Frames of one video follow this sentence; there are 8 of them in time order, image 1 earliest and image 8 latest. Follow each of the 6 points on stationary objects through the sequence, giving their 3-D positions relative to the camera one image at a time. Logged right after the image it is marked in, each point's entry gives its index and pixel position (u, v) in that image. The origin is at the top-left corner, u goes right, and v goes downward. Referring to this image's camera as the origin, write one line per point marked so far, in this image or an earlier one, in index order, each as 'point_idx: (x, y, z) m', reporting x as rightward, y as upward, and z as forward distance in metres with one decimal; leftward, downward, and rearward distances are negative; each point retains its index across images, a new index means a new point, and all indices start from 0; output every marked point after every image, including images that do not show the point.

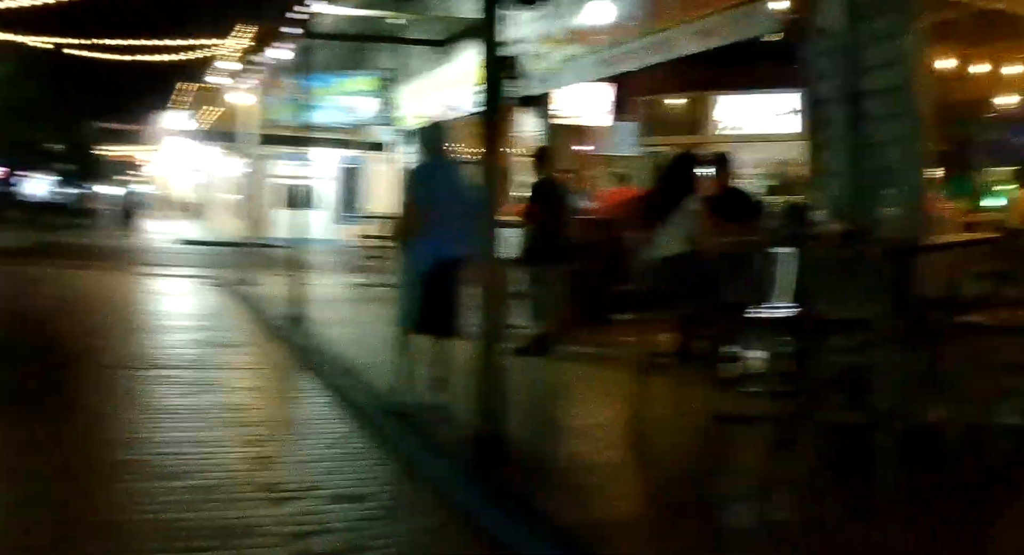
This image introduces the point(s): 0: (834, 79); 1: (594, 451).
0: (+1.7, +1.1, +5.2) m
1: (+0.4, -0.9, +5.1) m
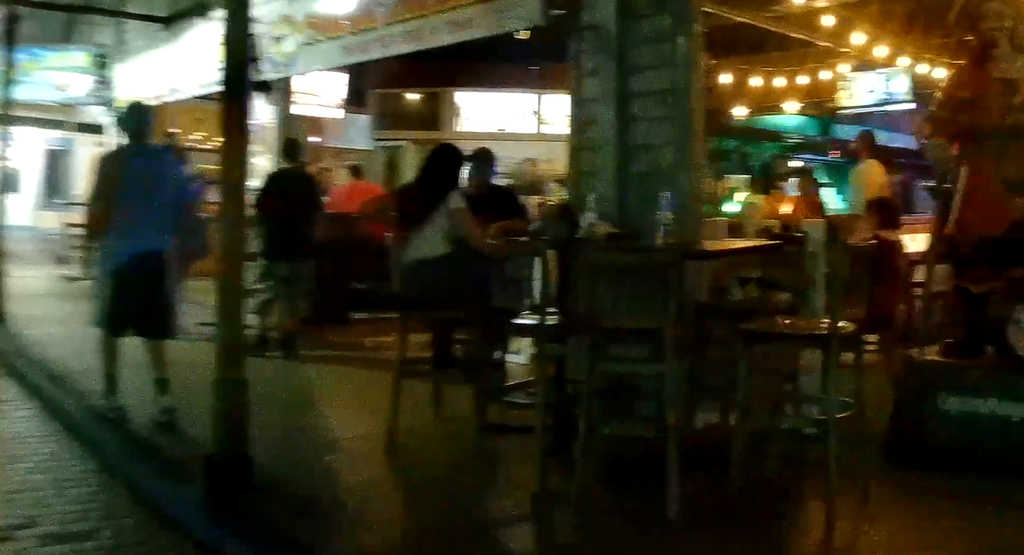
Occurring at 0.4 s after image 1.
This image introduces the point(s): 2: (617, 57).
0: (+0.5, +1.0, +5.1) m
1: (-0.8, -0.9, +4.7) m
2: (+0.5, +1.2, +5.1) m
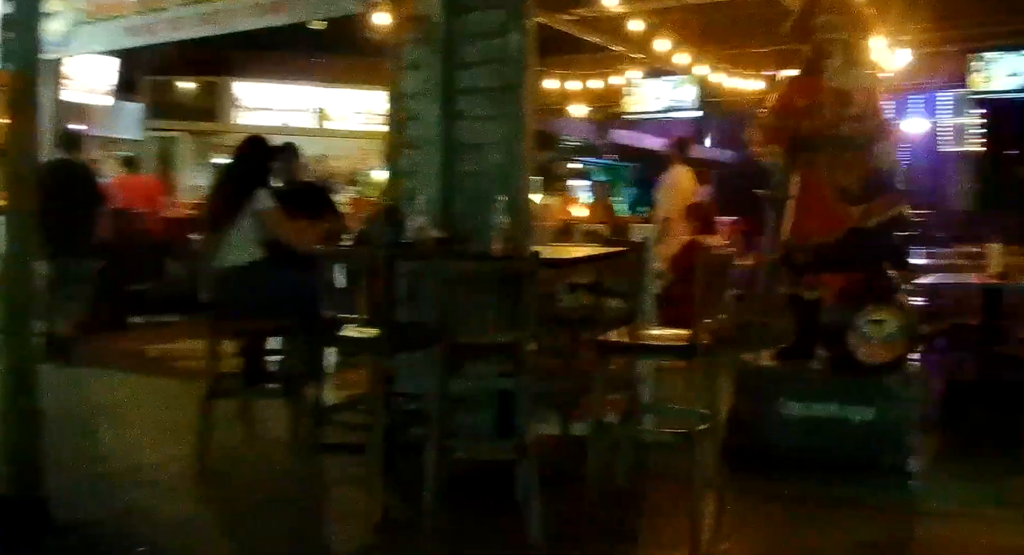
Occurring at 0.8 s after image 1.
0: (-0.4, +1.0, +4.9) m
1: (-1.5, -0.9, +4.1) m
2: (-0.3, +1.1, +4.8) m
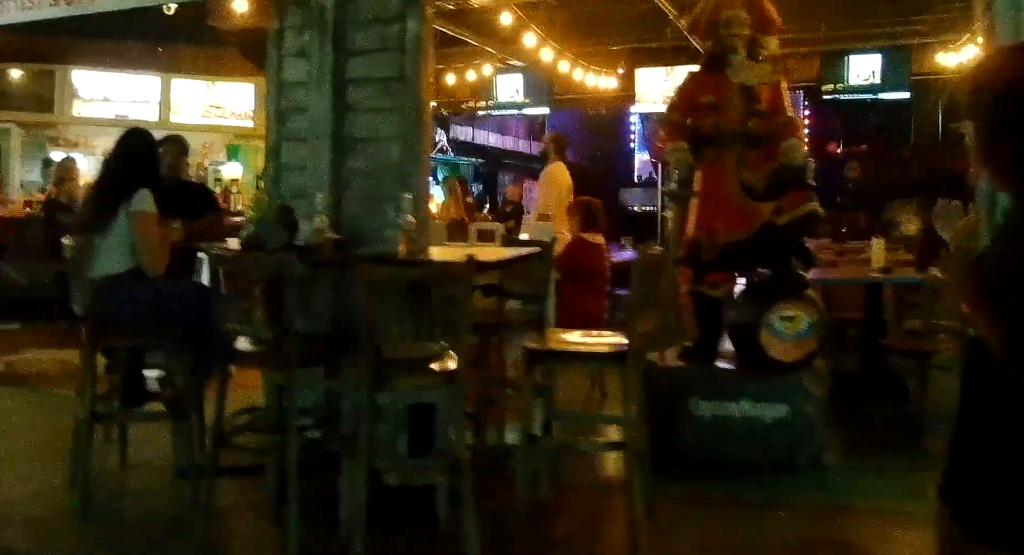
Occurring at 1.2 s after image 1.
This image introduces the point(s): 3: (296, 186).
0: (-0.8, +1.0, +4.5) m
1: (-1.8, -1.0, +3.6) m
2: (-0.8, +1.1, +4.5) m
3: (-1.0, +0.4, +4.6) m
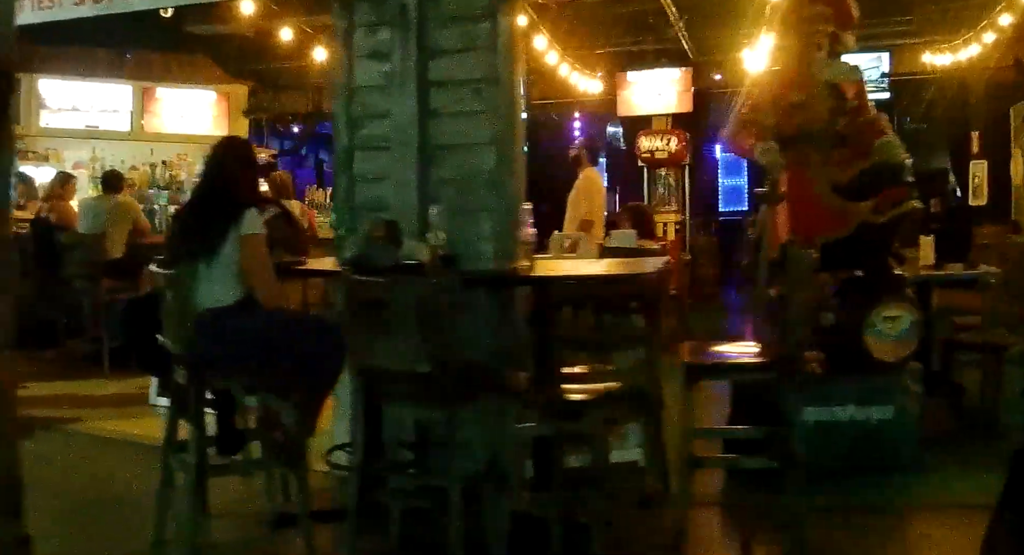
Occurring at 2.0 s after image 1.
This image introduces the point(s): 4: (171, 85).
0: (-0.4, +0.9, +4.2) m
1: (-1.2, -1.1, +3.2) m
2: (-0.4, +1.0, +4.2) m
3: (-0.6, +0.3, +4.3) m
4: (-2.9, +1.7, +8.5) m
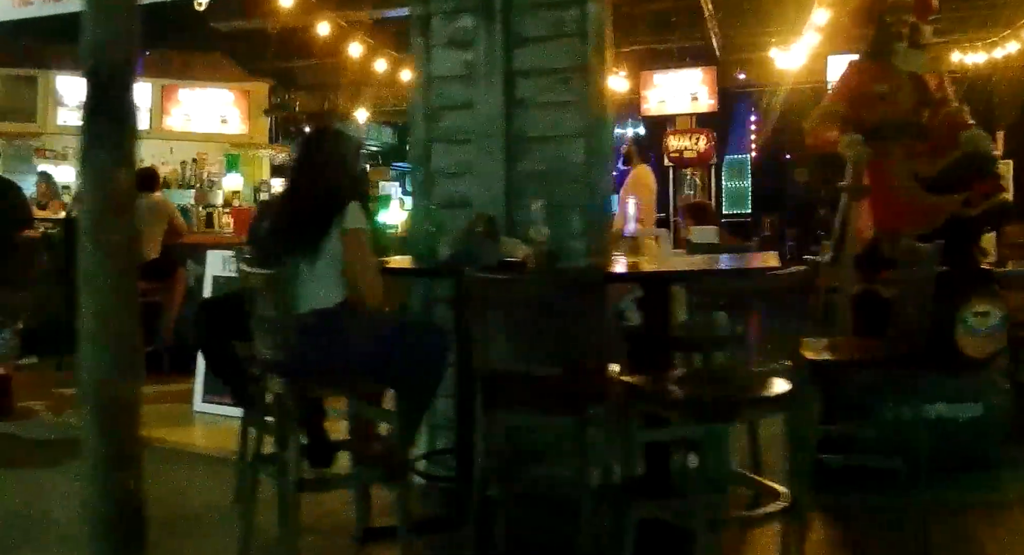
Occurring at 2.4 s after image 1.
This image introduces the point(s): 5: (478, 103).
0: (-0.1, +0.9, +4.0) m
1: (-0.8, -1.0, +3.0) m
2: (0.0, +1.1, +4.0) m
3: (-0.2, +0.4, +4.1) m
4: (-2.7, +1.6, +8.3) m
5: (-0.1, +0.7, +4.0) m
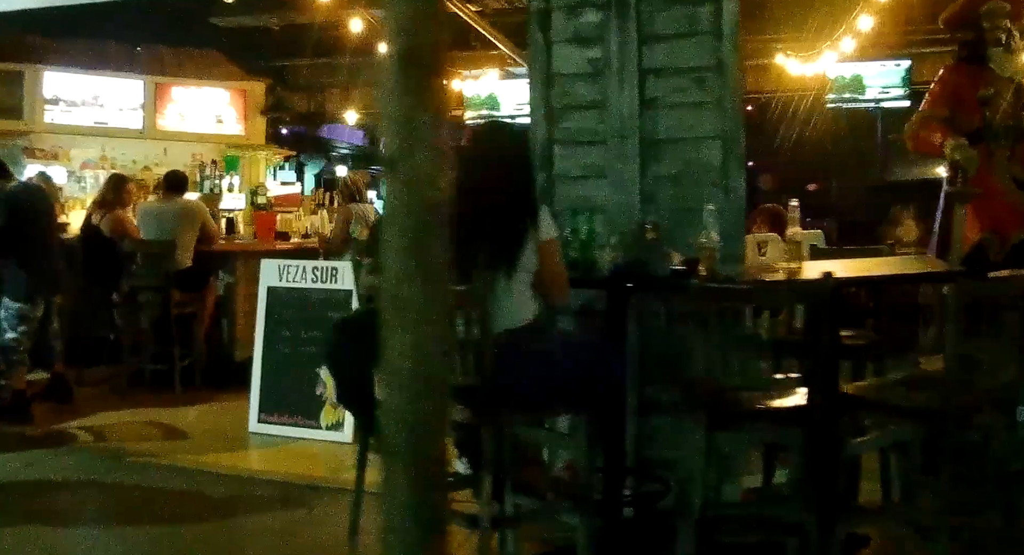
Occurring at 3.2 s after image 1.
0: (+0.4, +0.9, +3.8) m
1: (-0.2, -1.1, +2.7) m
2: (+0.5, +1.0, +3.8) m
3: (+0.3, +0.3, +3.9) m
4: (-2.6, +1.6, +7.8) m
5: (+0.4, +0.7, +3.8) m
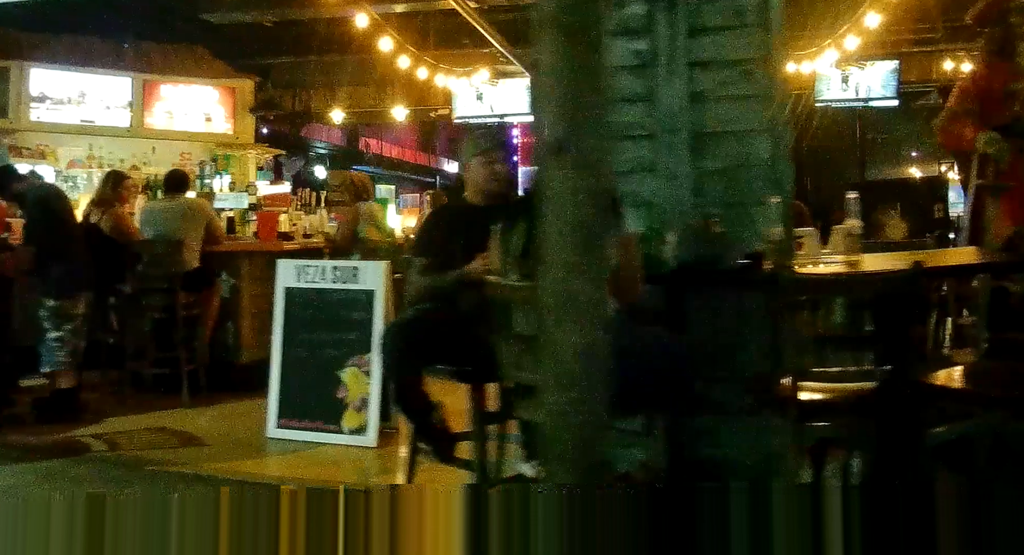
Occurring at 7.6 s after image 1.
0: (+0.6, +0.9, +3.8) m
1: (+0.1, -1.1, +2.6) m
2: (+0.6, +1.0, +3.8) m
3: (+0.4, +0.3, +3.8) m
4: (-2.6, +1.5, +7.6) m
5: (+0.5, +0.7, +3.8) m
